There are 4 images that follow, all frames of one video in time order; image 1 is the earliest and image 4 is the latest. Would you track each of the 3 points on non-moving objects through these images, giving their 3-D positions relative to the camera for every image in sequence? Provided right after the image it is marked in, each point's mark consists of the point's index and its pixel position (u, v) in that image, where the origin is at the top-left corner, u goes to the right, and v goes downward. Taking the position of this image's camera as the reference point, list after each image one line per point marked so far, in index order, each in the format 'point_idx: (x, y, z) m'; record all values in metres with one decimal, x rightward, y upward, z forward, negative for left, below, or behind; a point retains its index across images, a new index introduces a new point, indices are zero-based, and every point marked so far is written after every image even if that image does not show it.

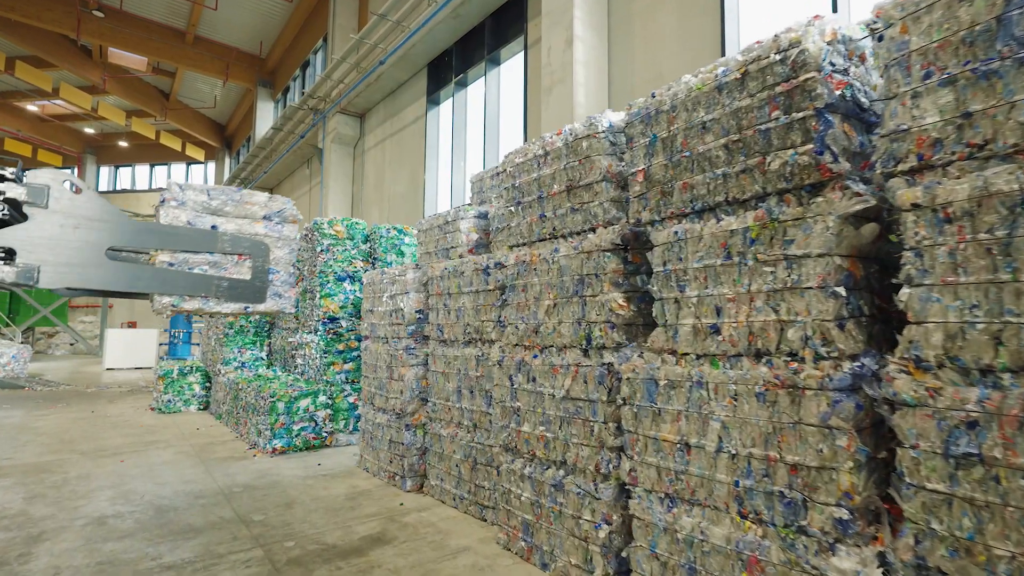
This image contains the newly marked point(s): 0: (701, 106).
0: (+0.9, +0.9, +2.5) m
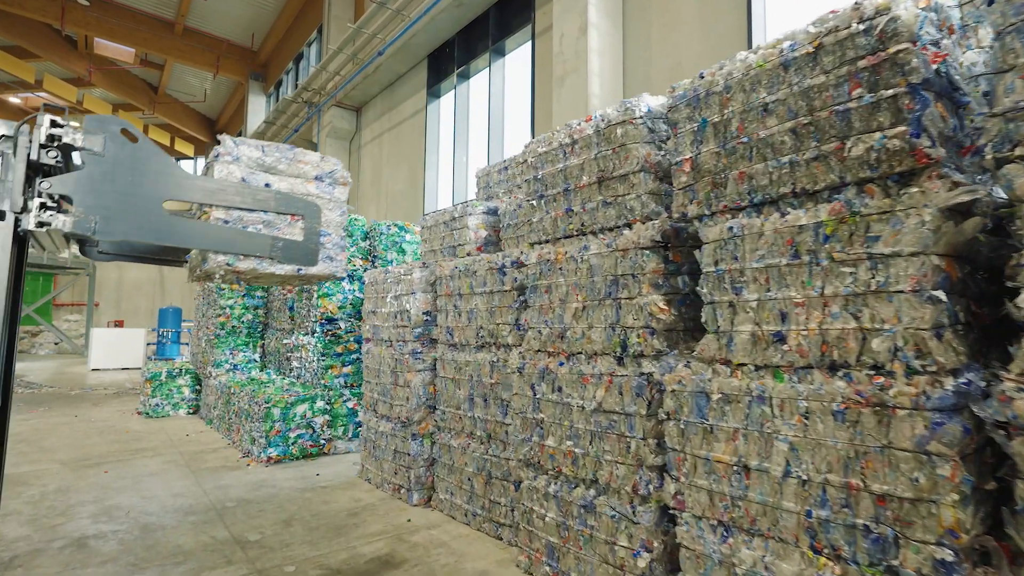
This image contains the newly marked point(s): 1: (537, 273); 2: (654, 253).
0: (+1.1, +0.9, +2.2) m
1: (+0.2, +0.1, +3.4) m
2: (+0.8, +0.2, +2.7) m
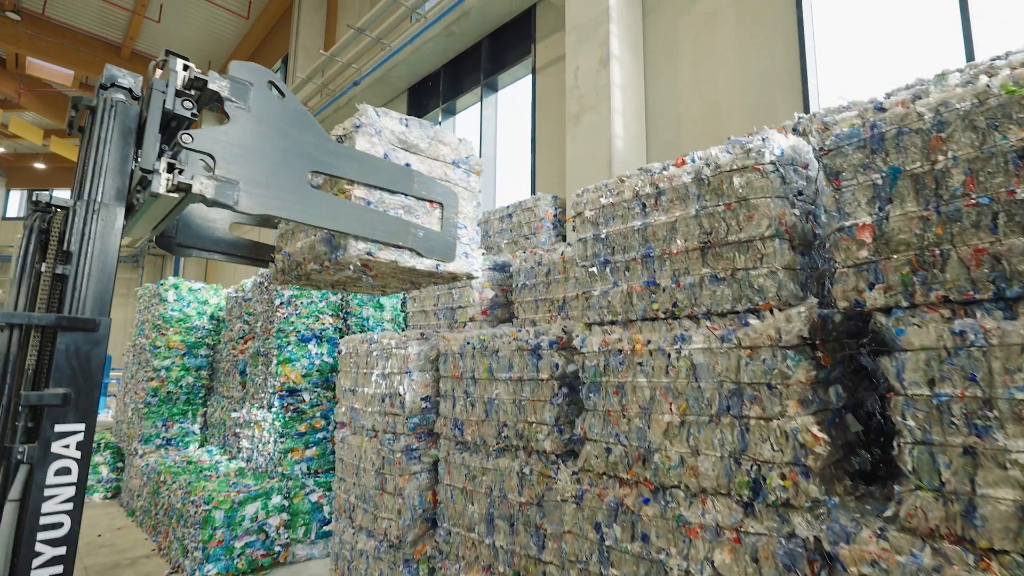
0: (+1.5, +0.5, +1.5) m
1: (+0.4, -0.4, +2.5) m
2: (+1.1, -0.2, +1.9) m
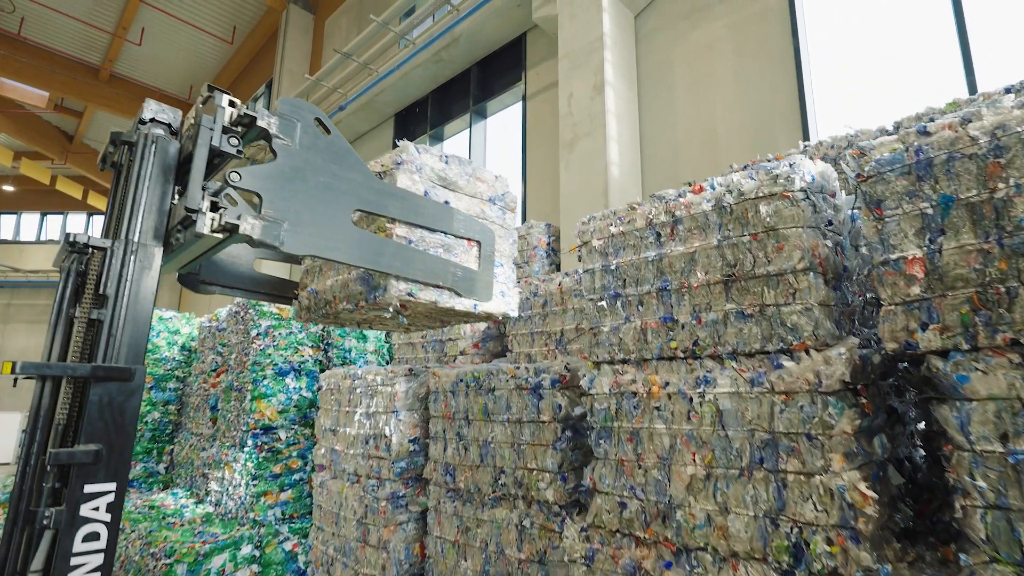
0: (+1.5, +0.4, +1.3) m
1: (+0.4, -0.5, +2.2) m
2: (+1.1, -0.4, +1.7) m
